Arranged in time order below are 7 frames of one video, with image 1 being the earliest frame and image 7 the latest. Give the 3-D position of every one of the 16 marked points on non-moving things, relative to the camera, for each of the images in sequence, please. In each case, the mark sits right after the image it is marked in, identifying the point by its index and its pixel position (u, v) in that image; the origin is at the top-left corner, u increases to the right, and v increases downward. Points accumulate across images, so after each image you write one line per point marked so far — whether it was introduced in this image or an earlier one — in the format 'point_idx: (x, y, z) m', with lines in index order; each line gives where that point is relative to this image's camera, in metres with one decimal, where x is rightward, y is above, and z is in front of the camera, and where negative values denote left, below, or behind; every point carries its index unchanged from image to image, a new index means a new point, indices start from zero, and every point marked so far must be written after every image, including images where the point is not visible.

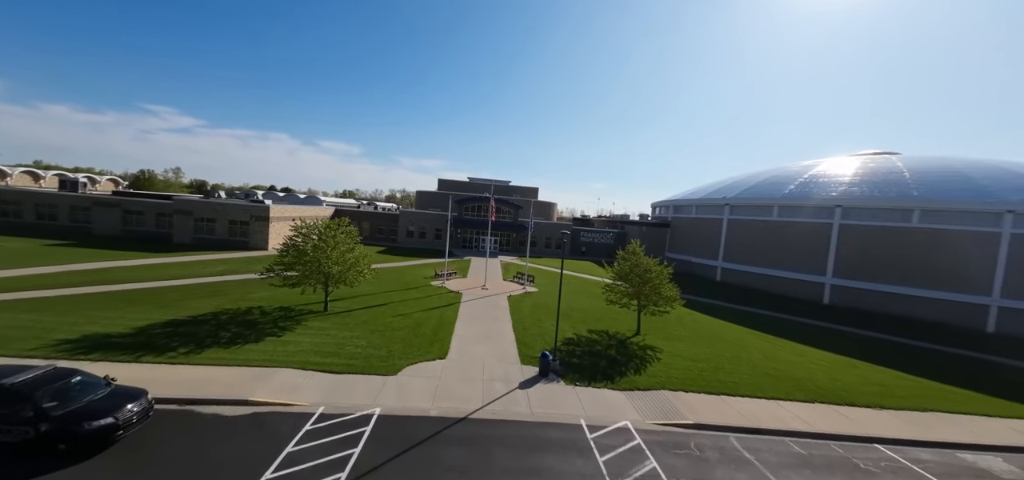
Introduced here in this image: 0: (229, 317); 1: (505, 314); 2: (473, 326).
0: (-13.6, -3.7, +14.9) m
1: (-0.4, -4.5, +19.1) m
2: (-2.1, -4.7, +16.9) m
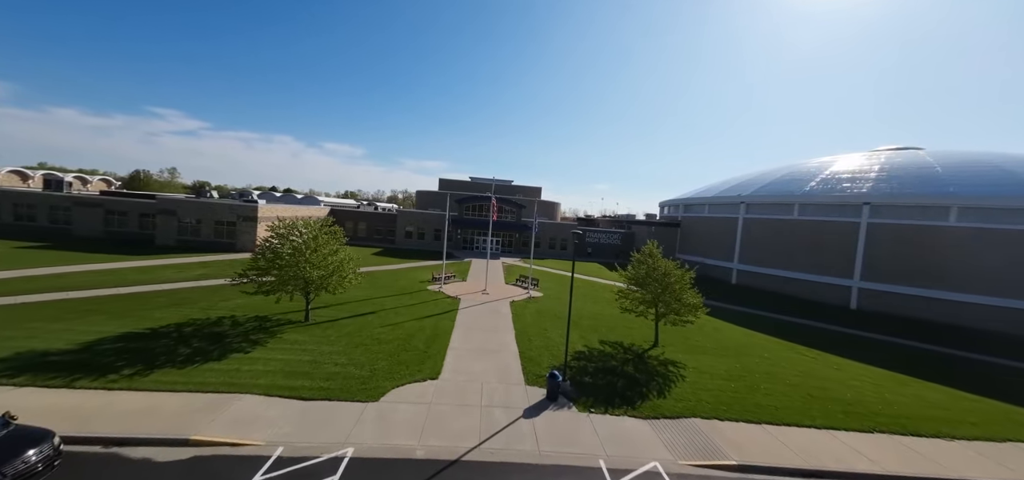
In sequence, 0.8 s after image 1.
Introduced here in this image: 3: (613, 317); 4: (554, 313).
0: (-13.4, -3.8, +13.2) m
1: (-0.2, -4.6, +17.2) m
2: (-2.0, -4.7, +15.1) m
3: (+6.1, -4.7, +18.7) m
4: (+2.6, -4.5, +19.3) m
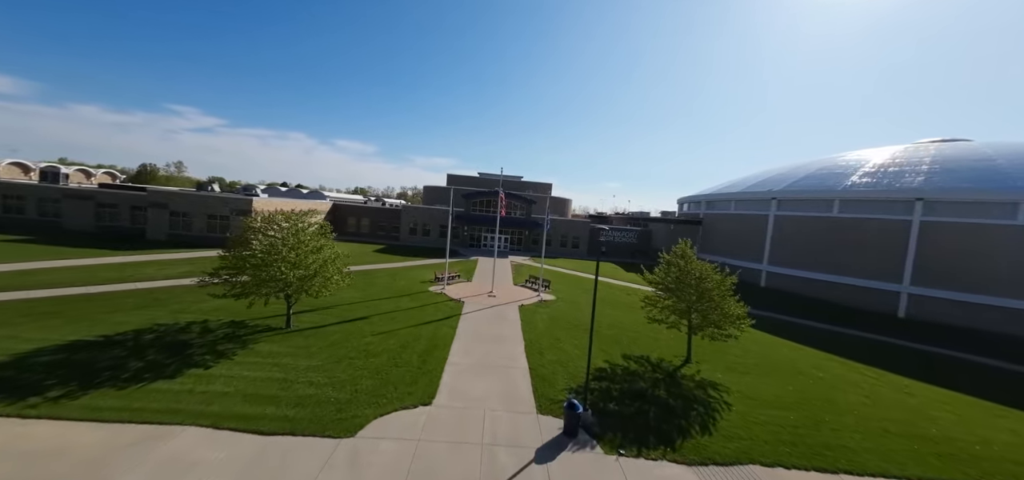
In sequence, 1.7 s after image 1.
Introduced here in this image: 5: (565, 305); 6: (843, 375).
0: (-13.1, -3.6, +11.5) m
1: (+0.2, -4.4, +15.2) m
2: (-1.6, -4.6, +13.1) m
3: (+6.5, -4.6, +16.4) m
4: (+3.1, -4.4, +17.2) m
5: (+3.3, -4.1, +19.7) m
6: (+14.8, -6.1, +14.0) m
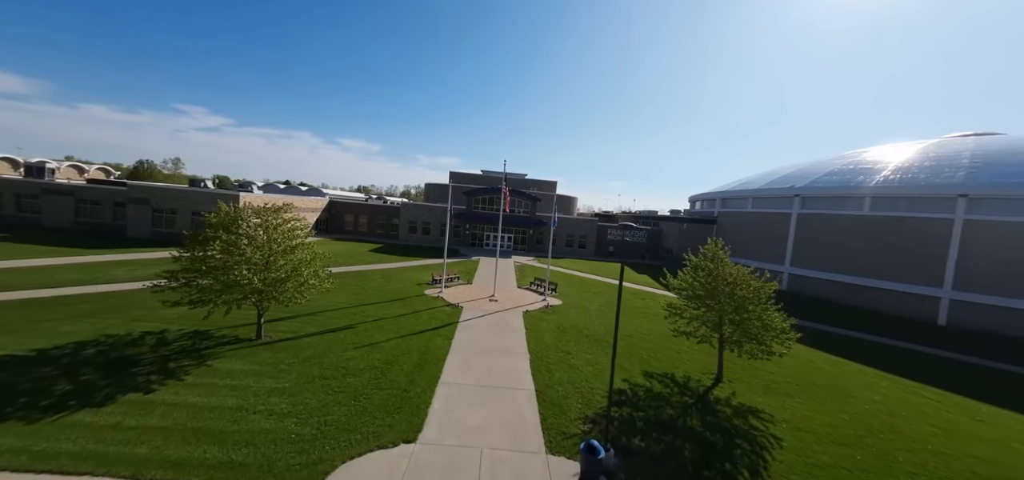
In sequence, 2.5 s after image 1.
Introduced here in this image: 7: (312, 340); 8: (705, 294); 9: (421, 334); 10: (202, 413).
0: (-13.0, -3.5, +9.8) m
1: (+0.3, -4.4, +13.4) m
2: (-1.5, -4.6, +11.3) m
3: (+6.7, -4.6, +14.6) m
4: (+3.3, -4.4, +15.3) m
5: (+3.5, -4.1, +17.8) m
6: (+15.0, -6.1, +12.0) m
7: (-7.5, -3.8, +11.8) m
8: (+7.1, -2.0, +11.5) m
9: (-3.9, -4.0, +13.3) m
10: (-7.8, -4.3, +7.9) m
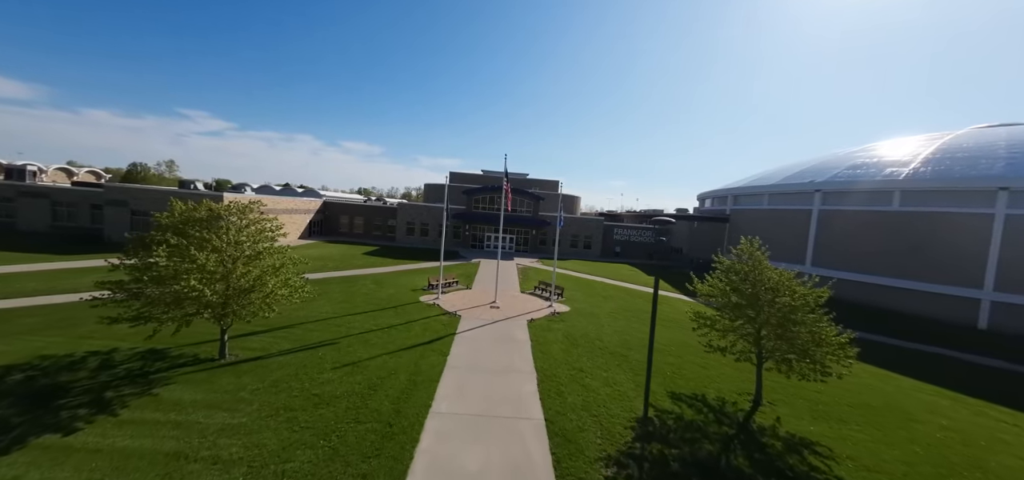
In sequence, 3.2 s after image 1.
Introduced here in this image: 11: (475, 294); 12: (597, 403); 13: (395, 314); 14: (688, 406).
0: (-12.9, -3.7, +8.2) m
1: (+0.5, -4.5, +11.7) m
2: (-1.4, -4.6, +9.7) m
3: (+6.9, -4.6, +12.9) m
4: (+3.4, -4.4, +13.7) m
5: (+3.7, -4.1, +16.2) m
6: (+15.1, -6.0, +10.3) m
7: (-7.4, -3.9, +10.2) m
8: (+7.2, -2.0, +9.9) m
9: (-3.7, -4.1, +11.7) m
10: (-7.7, -4.4, +6.3) m
11: (-2.2, -3.3, +19.0) m
12: (+2.6, -4.9, +9.5) m
13: (-5.6, -3.5, +14.8) m
14: (+5.4, -5.1, +9.6) m
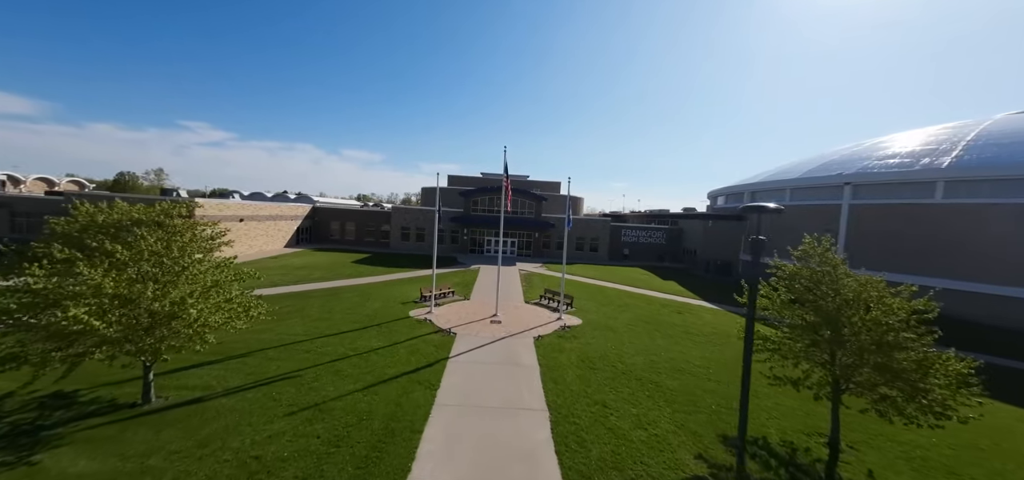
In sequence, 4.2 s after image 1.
0: (-12.7, -4.0, +6.1) m
1: (+0.7, -4.6, +9.5) m
2: (-1.2, -4.7, +7.4) m
3: (+7.0, -4.6, +10.6) m
4: (+3.6, -4.5, +11.4) m
5: (+3.9, -4.2, +13.9) m
6: (+15.3, -5.8, +8.0) m
7: (-7.2, -4.1, +8.0) m
8: (+7.3, -1.9, +7.6) m
9: (-3.6, -4.3, +9.5) m
10: (-7.5, -4.6, +4.1) m
11: (-2.1, -3.6, +16.7) m
12: (+2.7, -4.9, +7.2) m
13: (-5.4, -3.8, +12.6) m
14: (+5.6, -5.1, +7.3) m
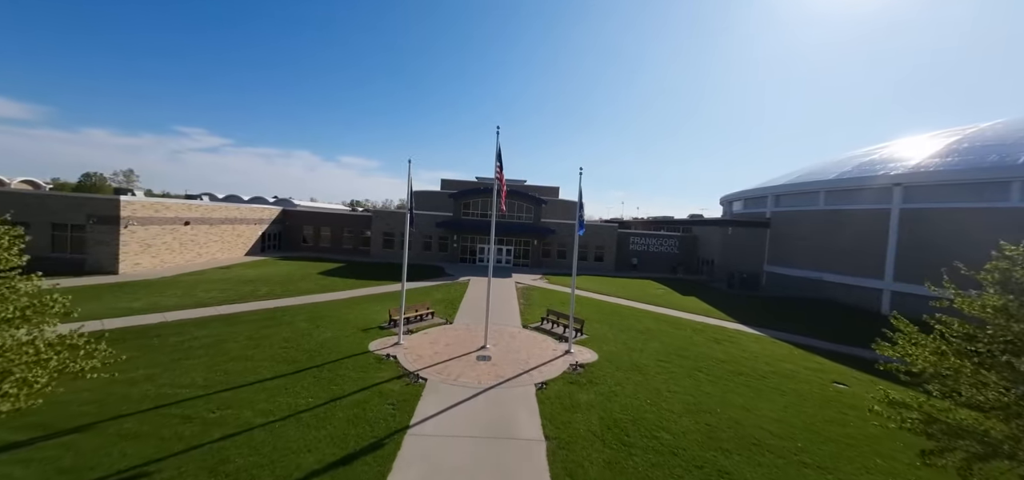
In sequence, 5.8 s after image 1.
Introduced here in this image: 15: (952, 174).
0: (-12.9, -4.0, +2.2) m
1: (+0.5, -4.7, +5.7) m
2: (-1.4, -4.9, +3.7) m
3: (+6.8, -4.9, +6.9) m
4: (+3.4, -4.7, +7.7) m
5: (+3.7, -4.5, +10.2) m
6: (+15.1, -6.0, +4.3) m
7: (-7.4, -4.2, +4.2) m
8: (+7.2, -2.1, +4.0) m
9: (-3.8, -4.4, +5.7) m
10: (-7.6, -4.6, +0.3) m
11: (-2.3, -3.9, +13.0) m
12: (+2.6, -5.1, +3.5) m
13: (-5.6, -4.0, +8.8) m
14: (+5.4, -5.2, +3.6) m
15: (+28.2, +4.4, +20.4) m
